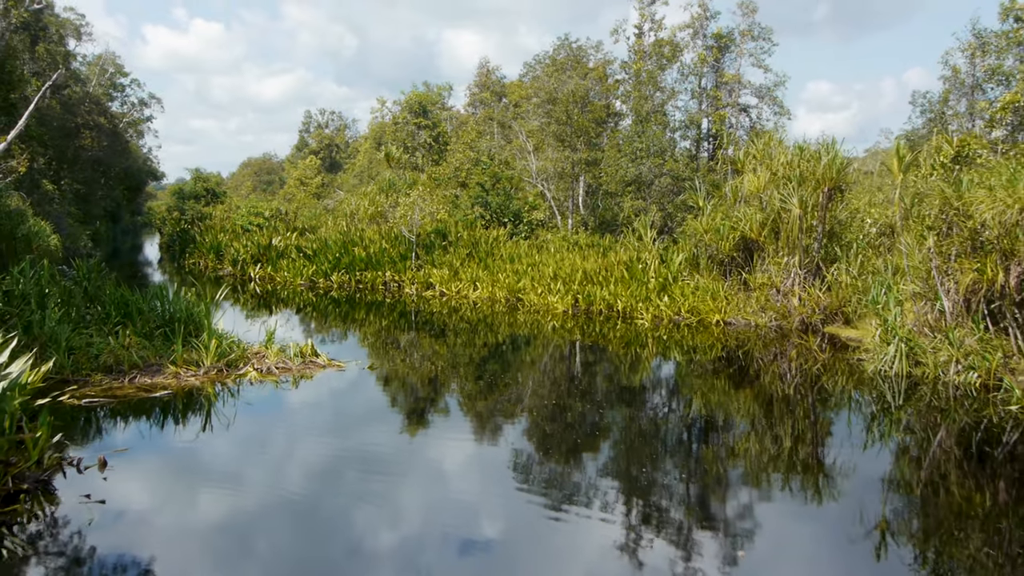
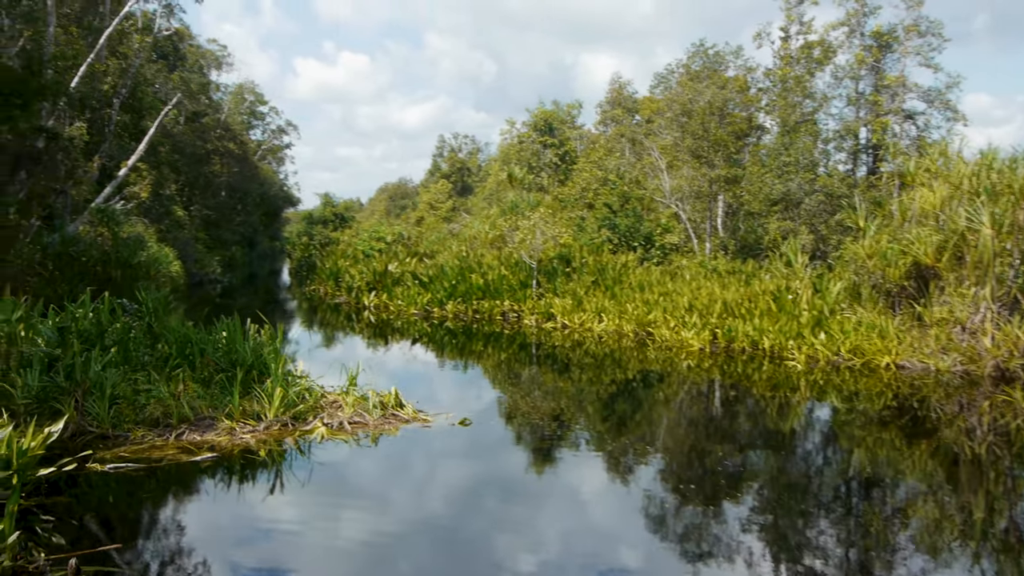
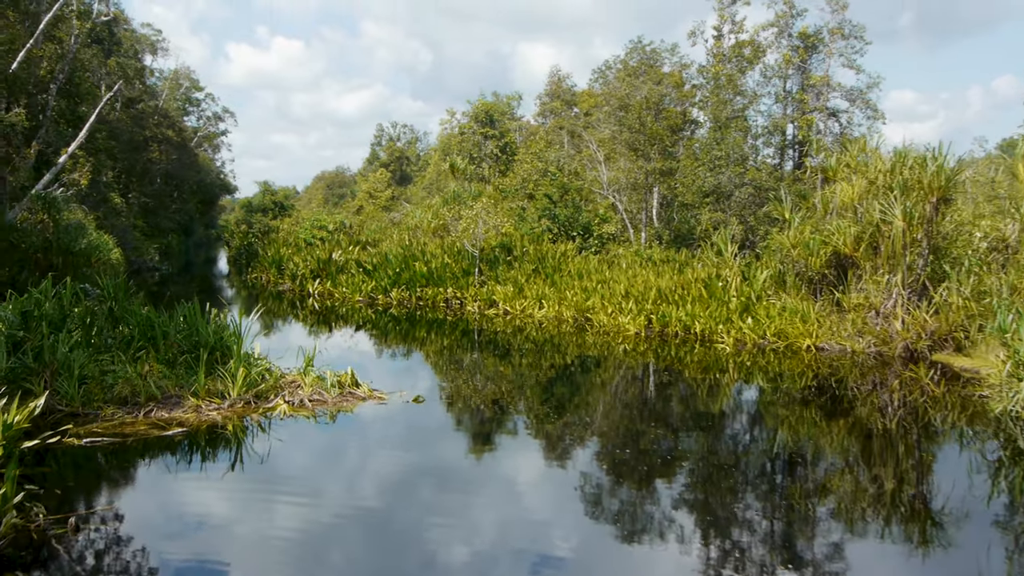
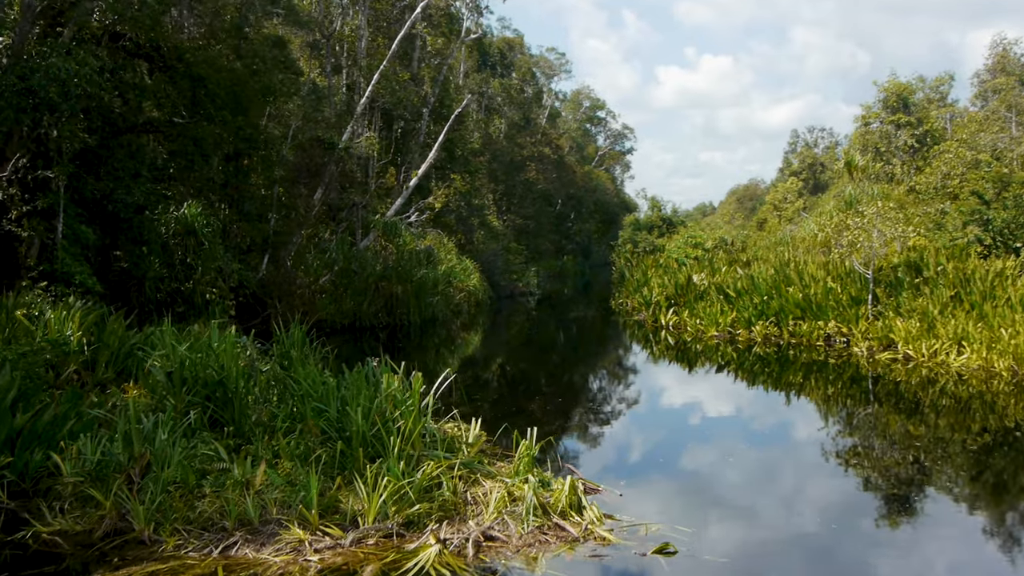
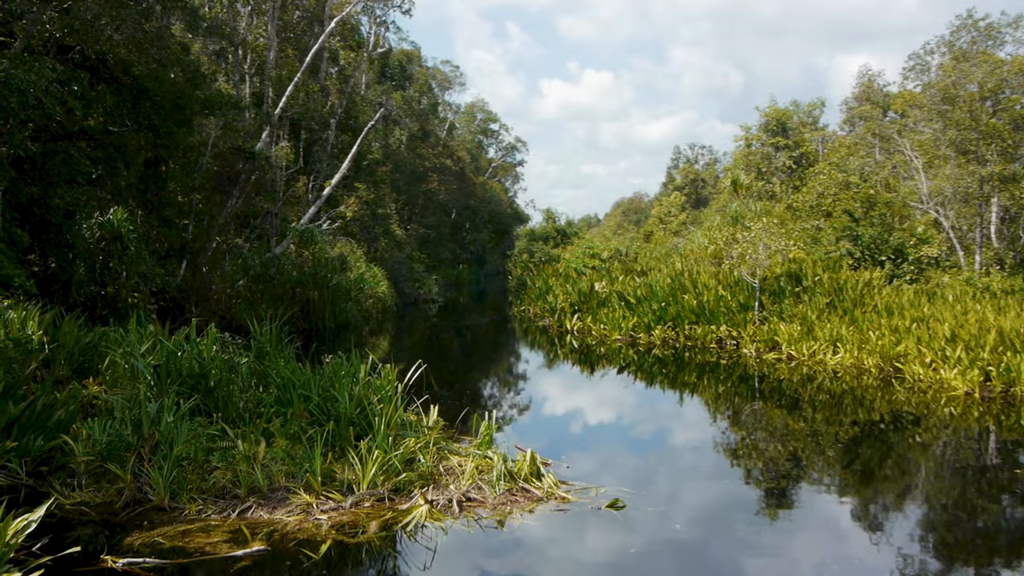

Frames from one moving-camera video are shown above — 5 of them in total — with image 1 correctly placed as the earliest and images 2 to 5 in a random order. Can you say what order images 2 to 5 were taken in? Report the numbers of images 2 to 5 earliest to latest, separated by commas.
3, 2, 5, 4
